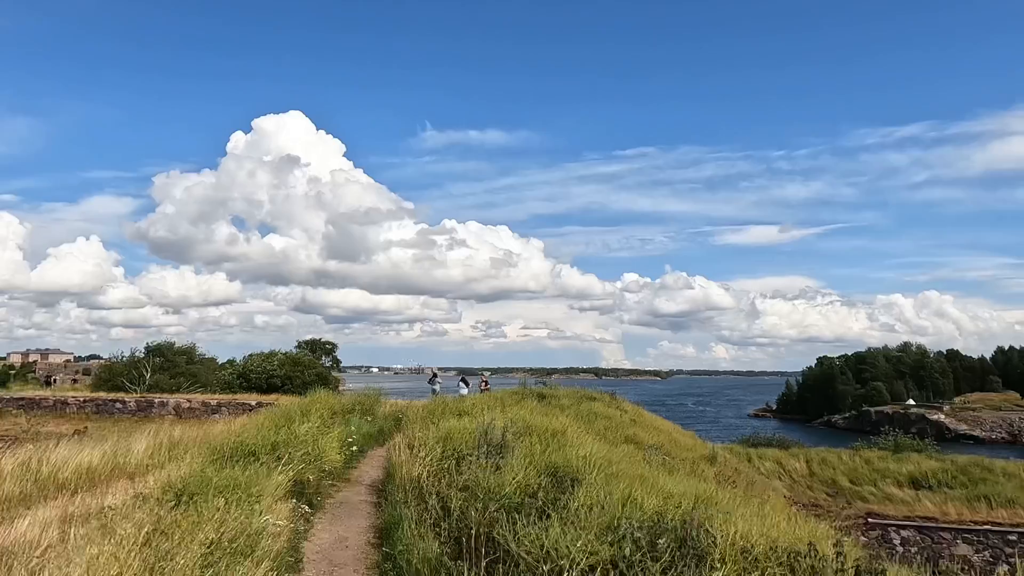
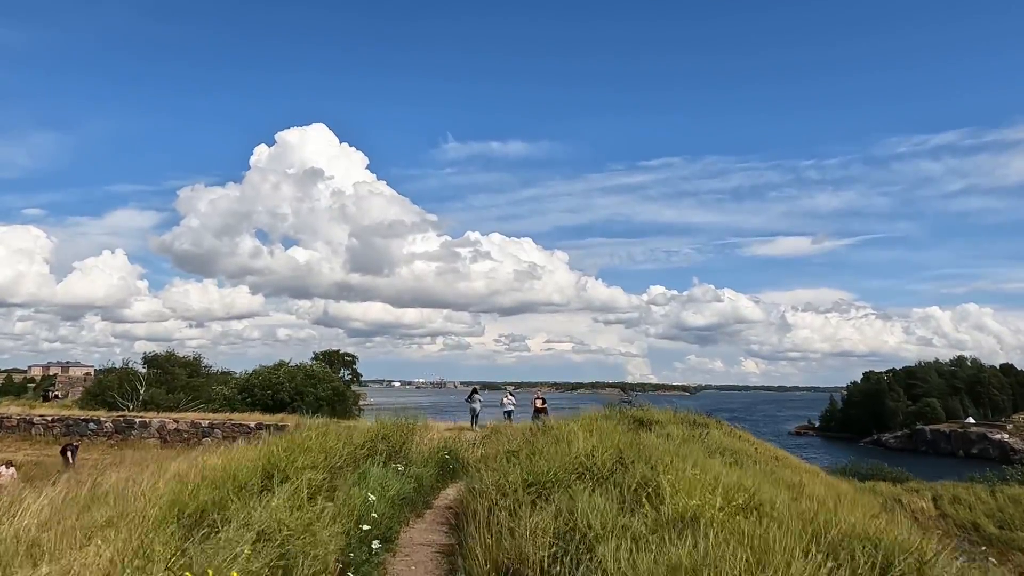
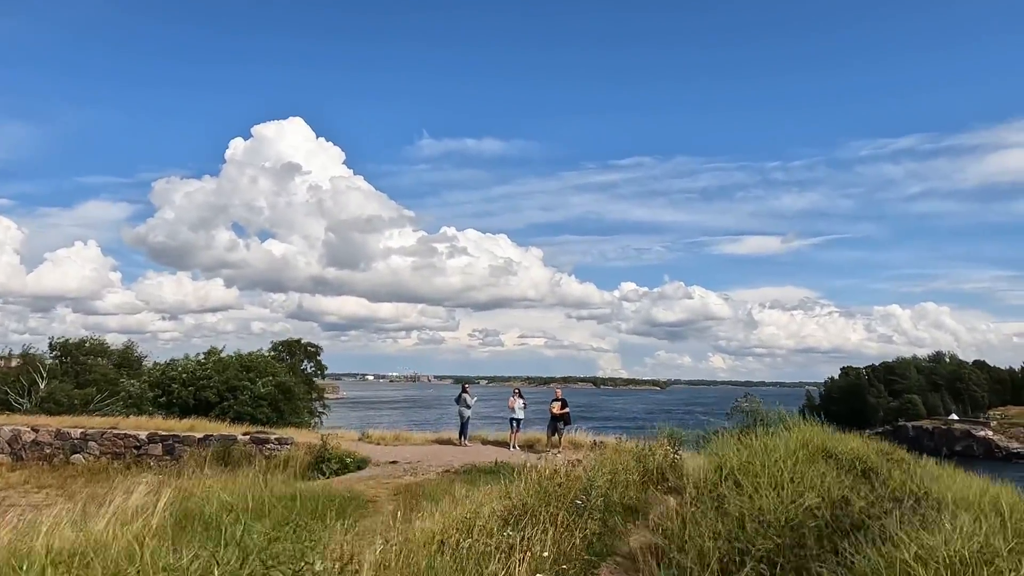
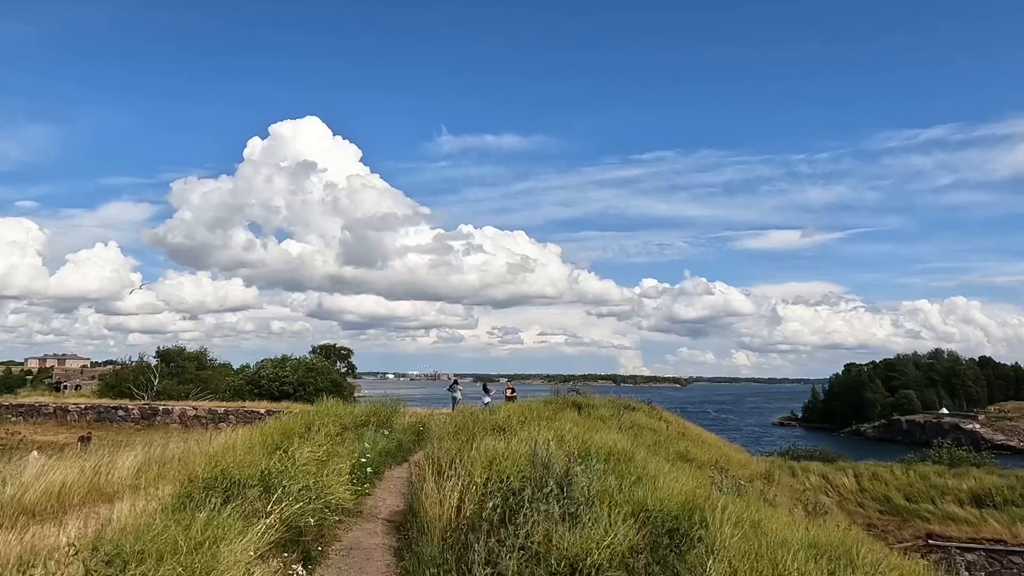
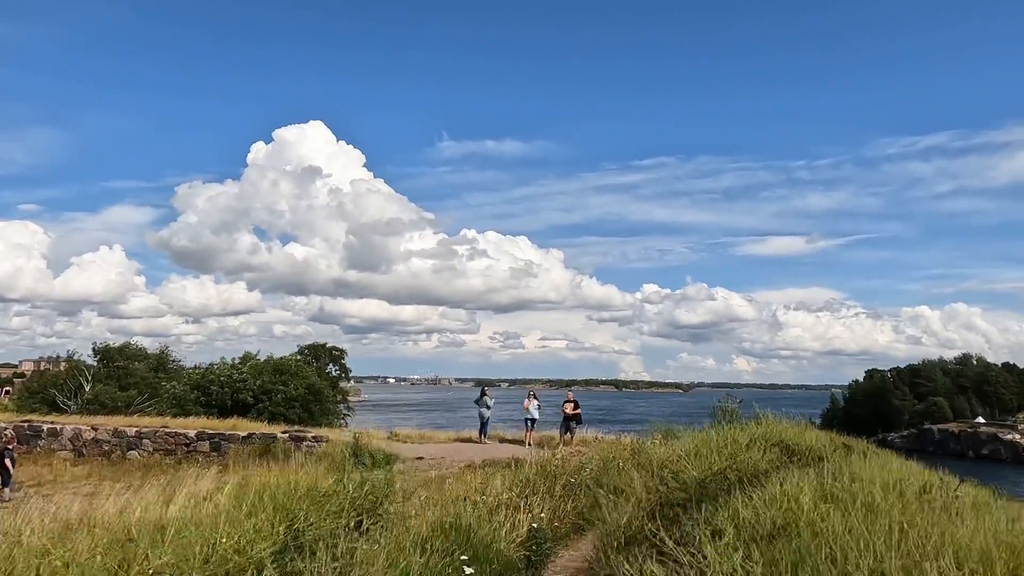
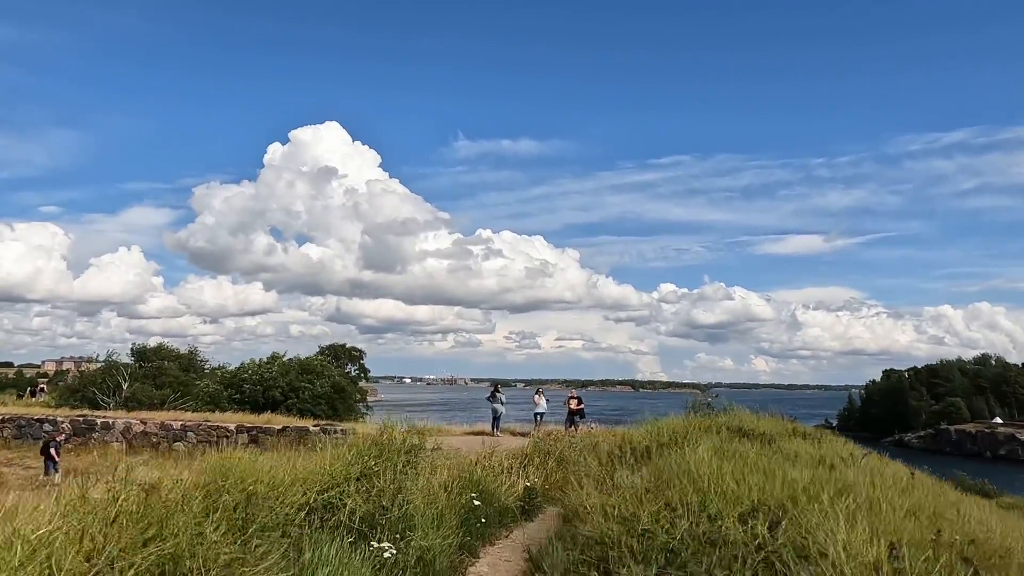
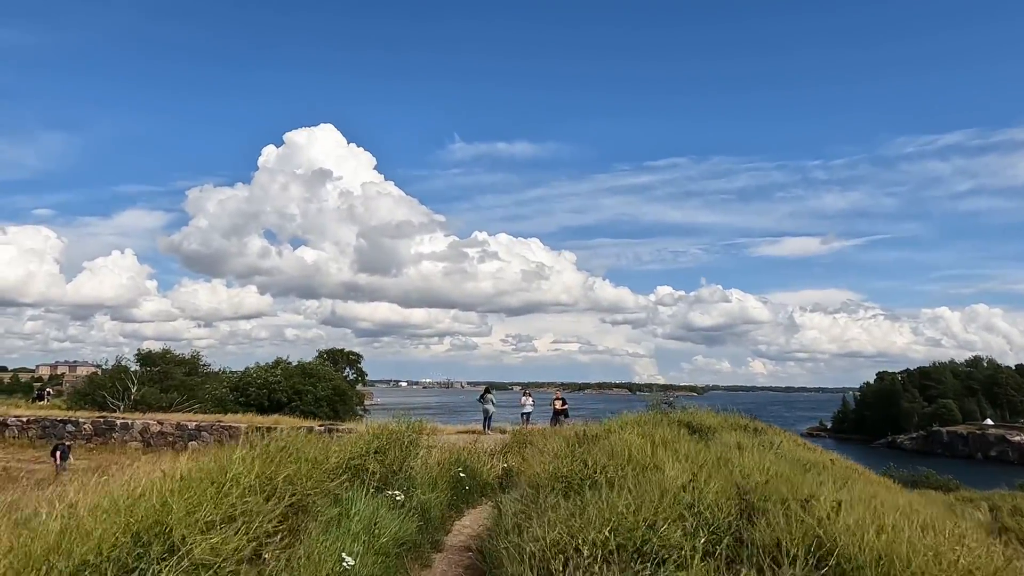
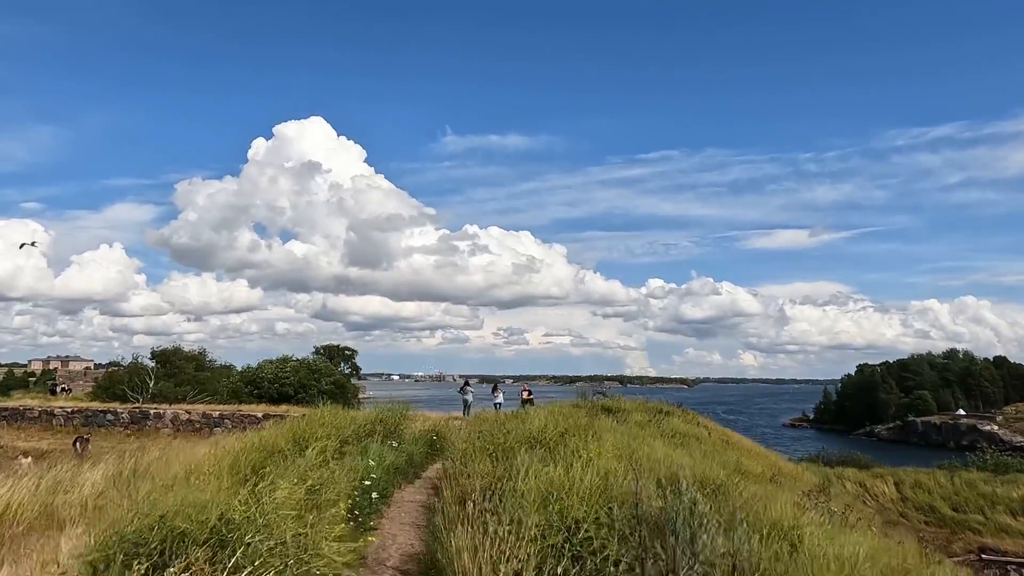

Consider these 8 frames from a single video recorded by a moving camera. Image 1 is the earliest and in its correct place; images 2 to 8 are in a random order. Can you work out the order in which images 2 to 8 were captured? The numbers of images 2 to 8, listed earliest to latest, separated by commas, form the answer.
4, 8, 2, 7, 6, 5, 3
